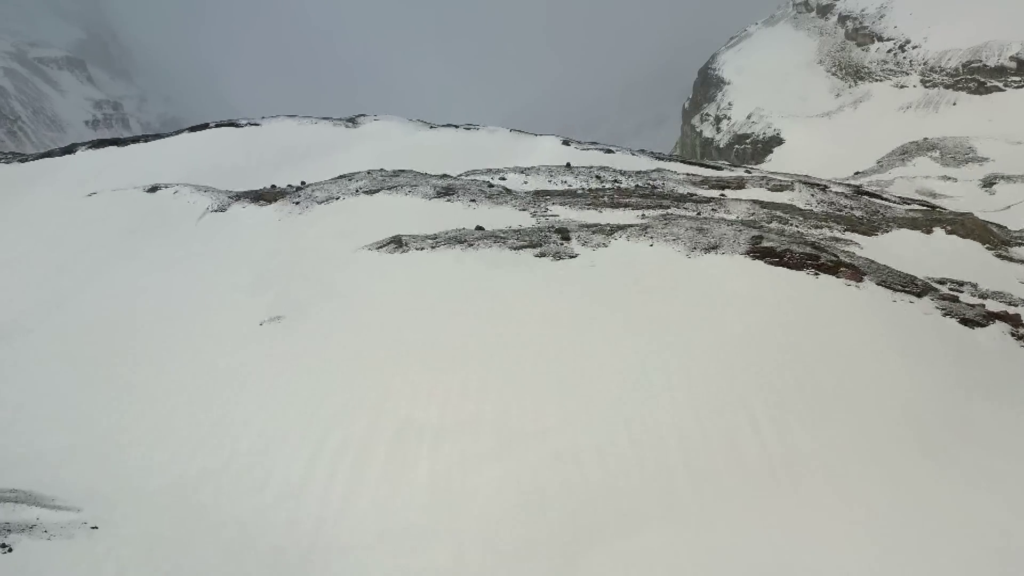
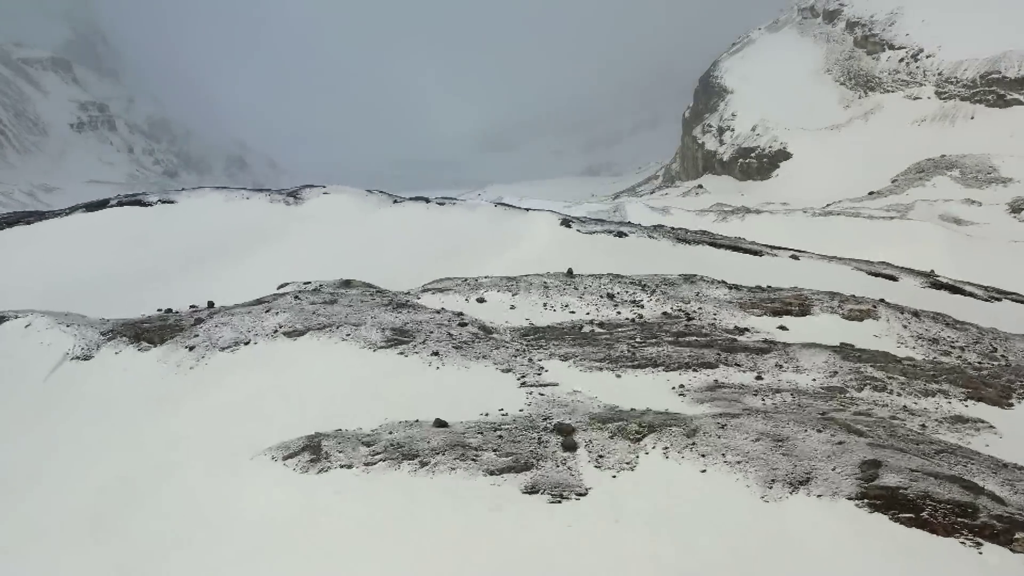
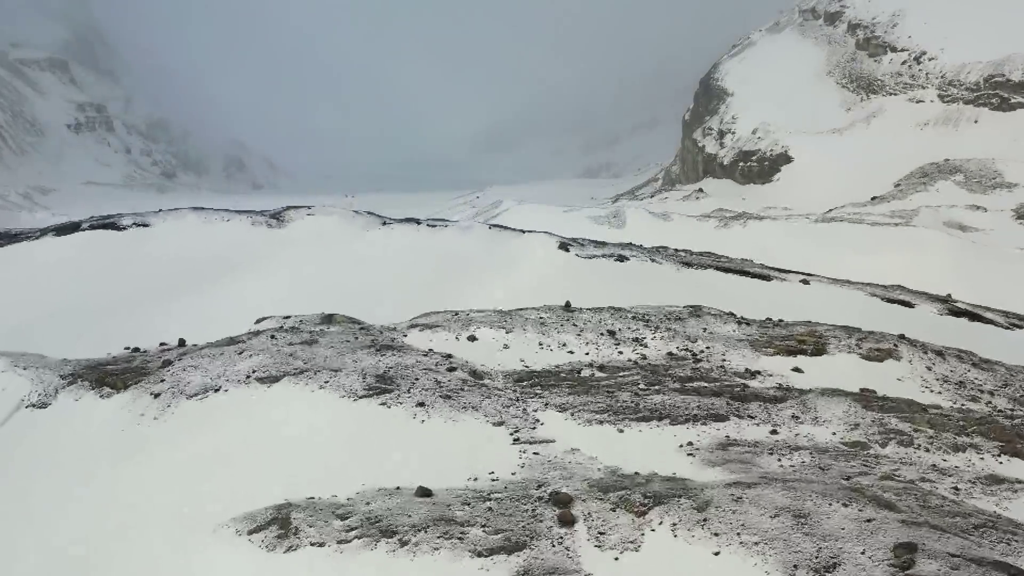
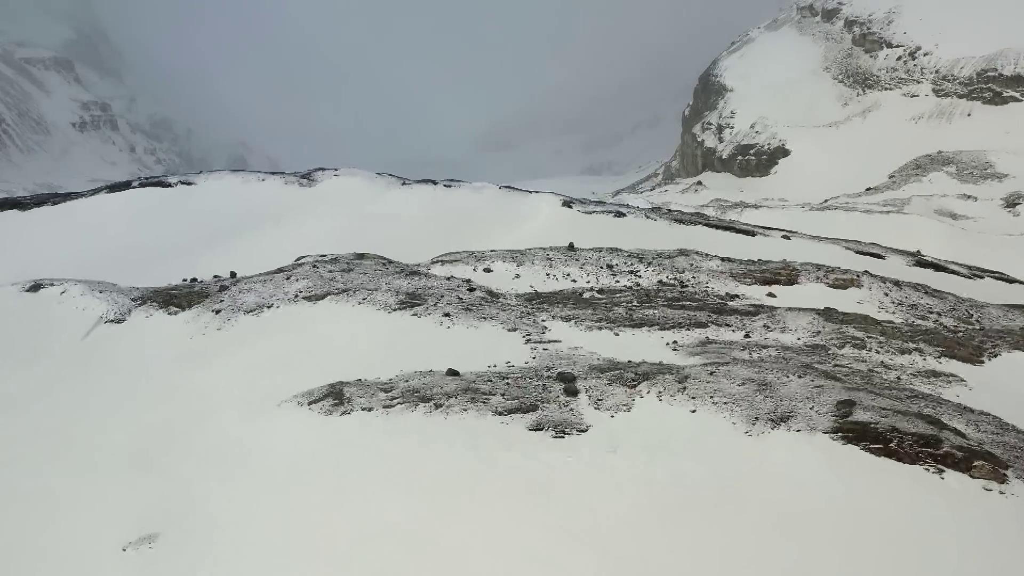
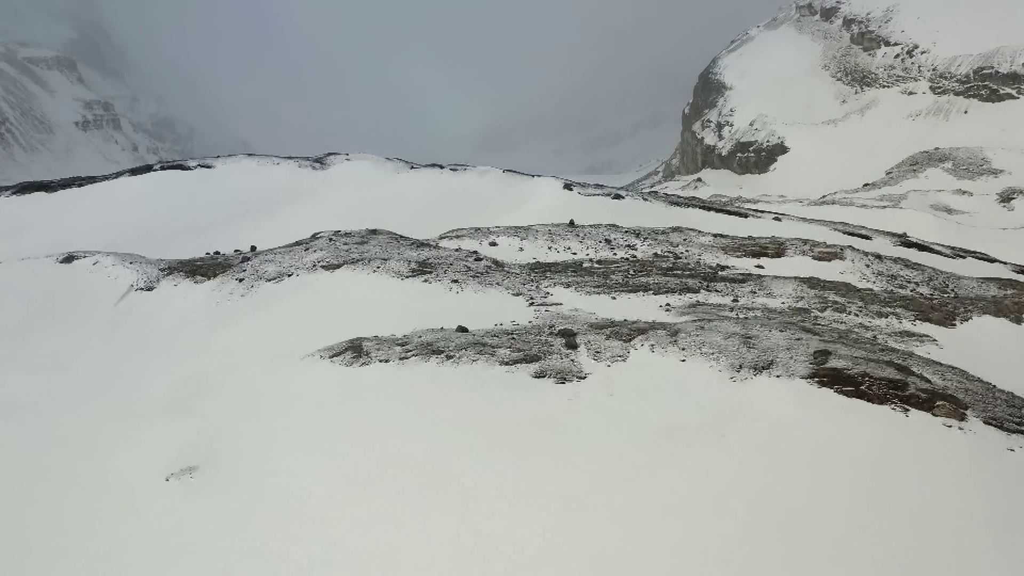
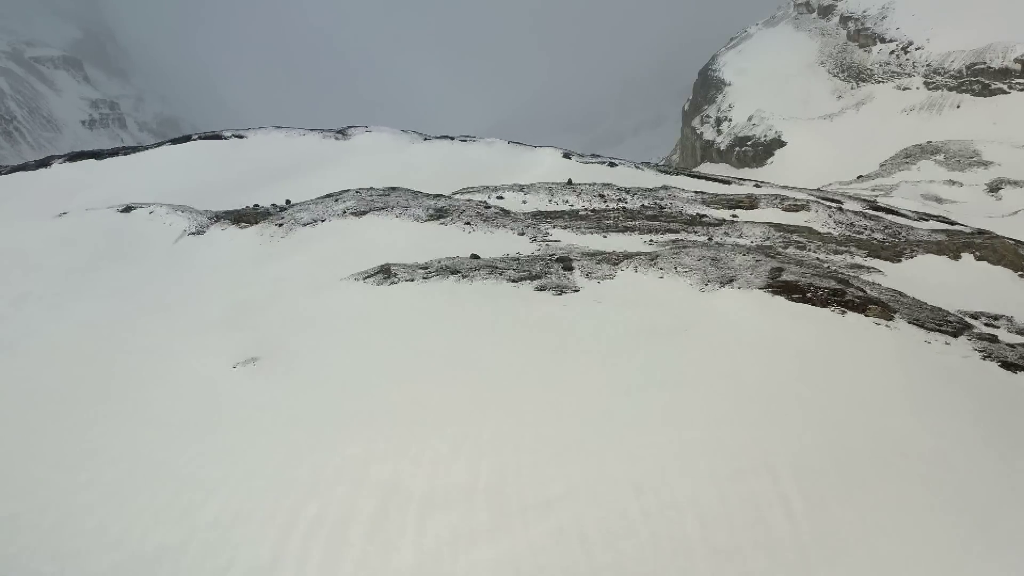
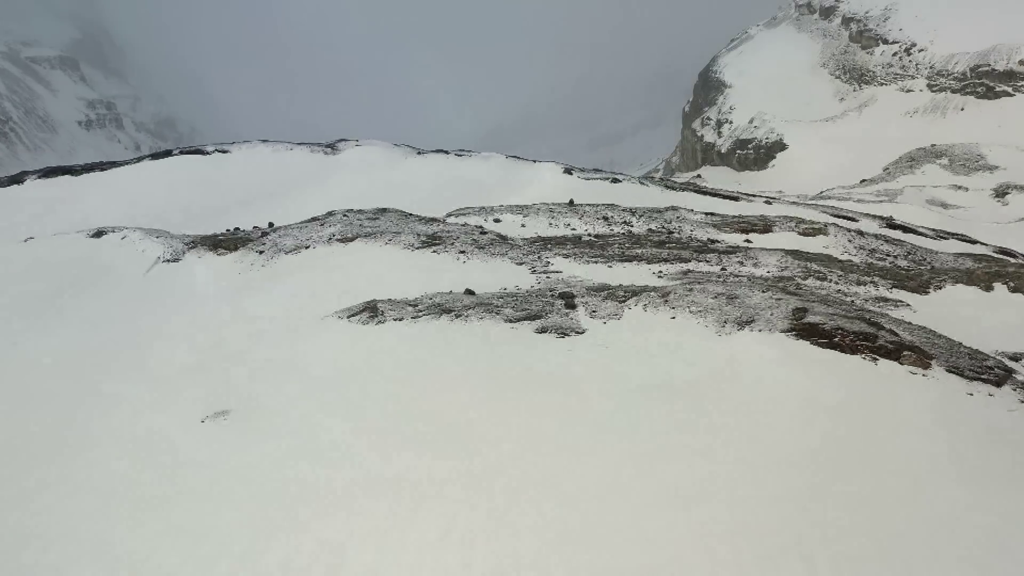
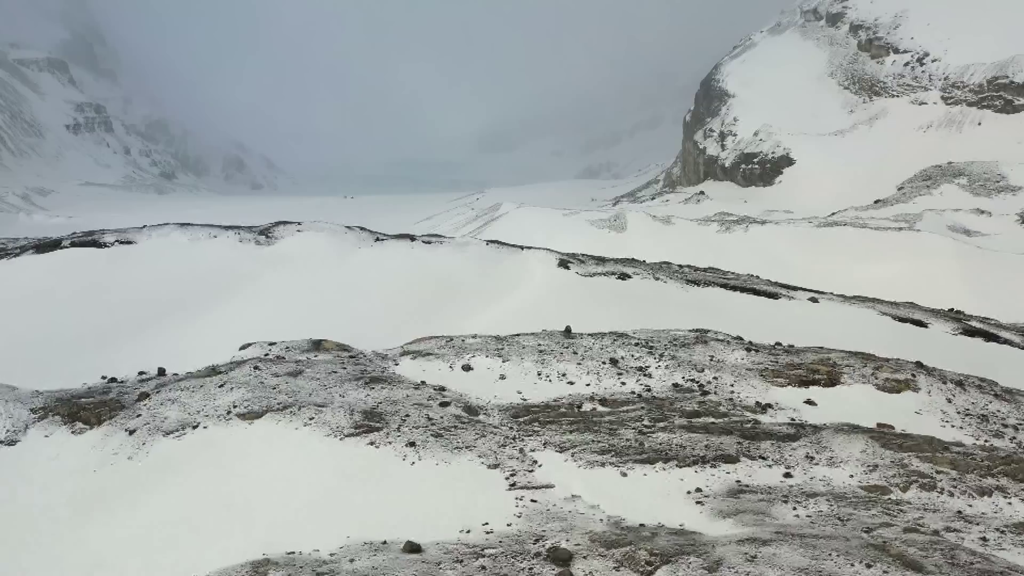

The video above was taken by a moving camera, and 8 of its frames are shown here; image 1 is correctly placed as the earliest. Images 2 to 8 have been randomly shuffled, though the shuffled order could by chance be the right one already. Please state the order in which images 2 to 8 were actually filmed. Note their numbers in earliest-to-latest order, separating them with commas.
6, 7, 5, 4, 2, 3, 8
